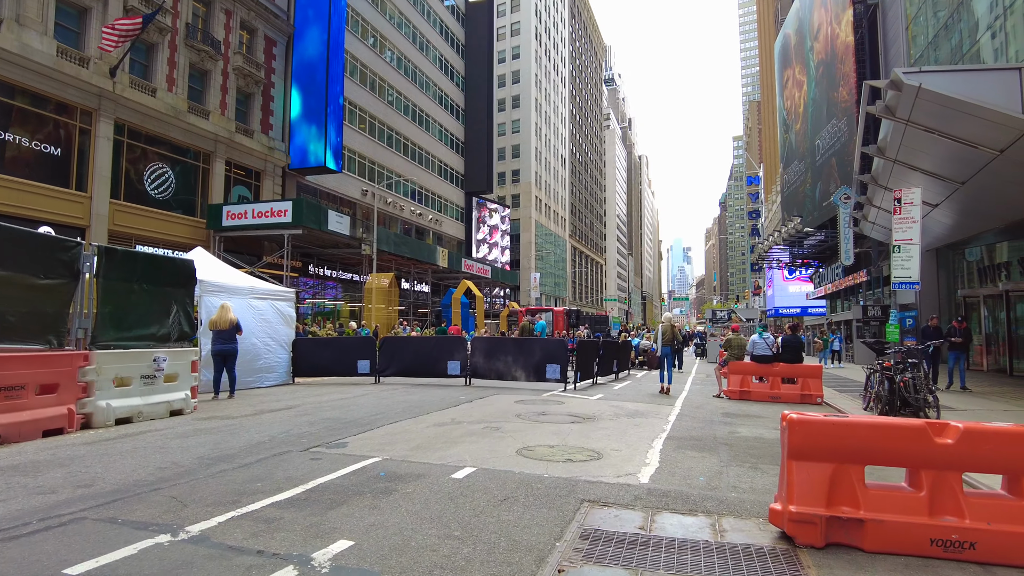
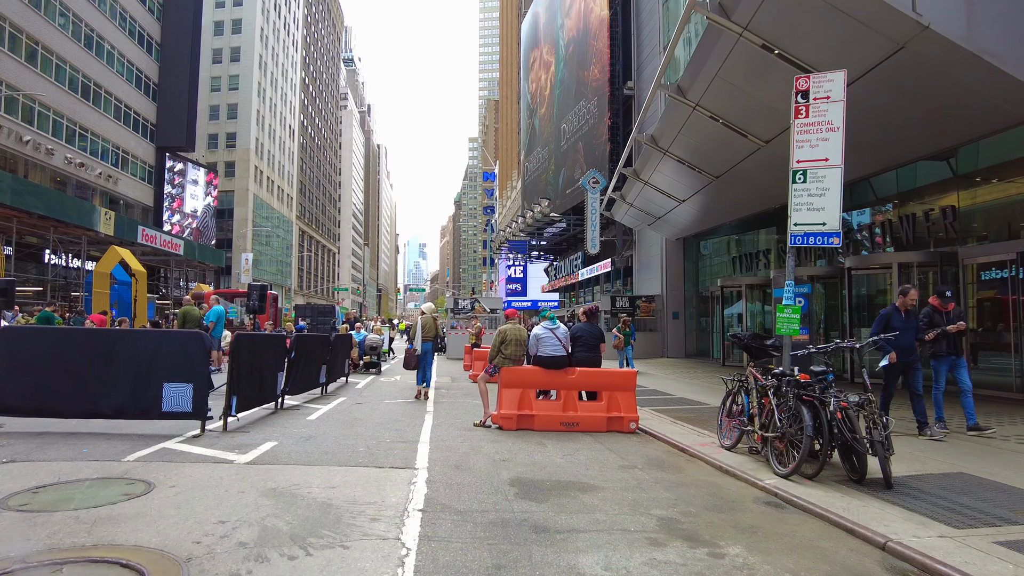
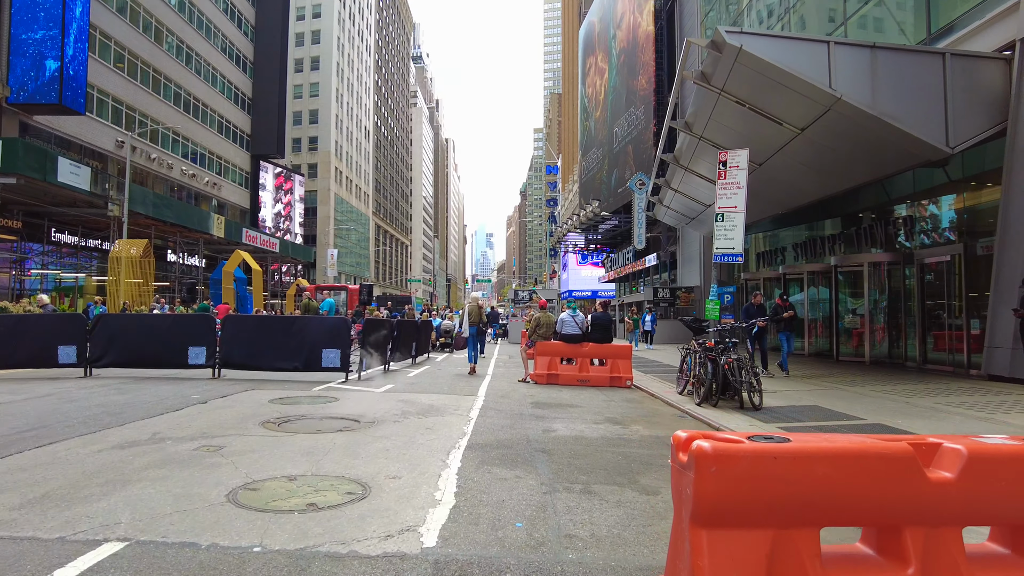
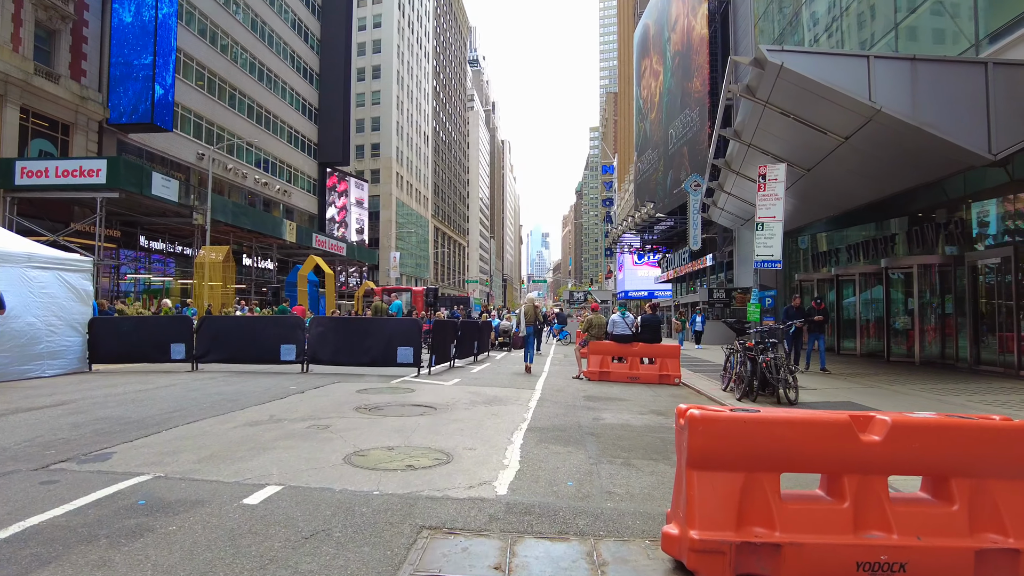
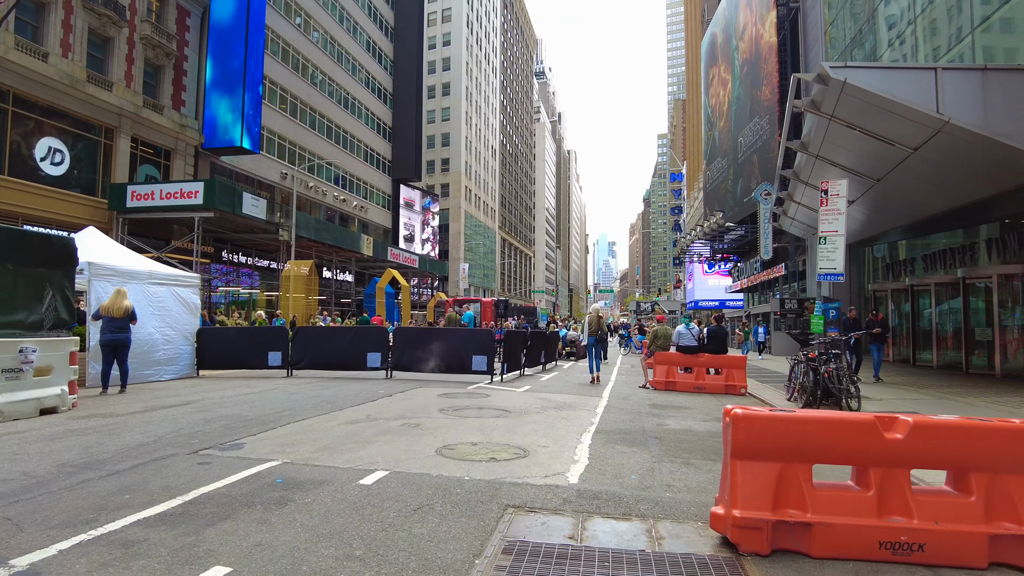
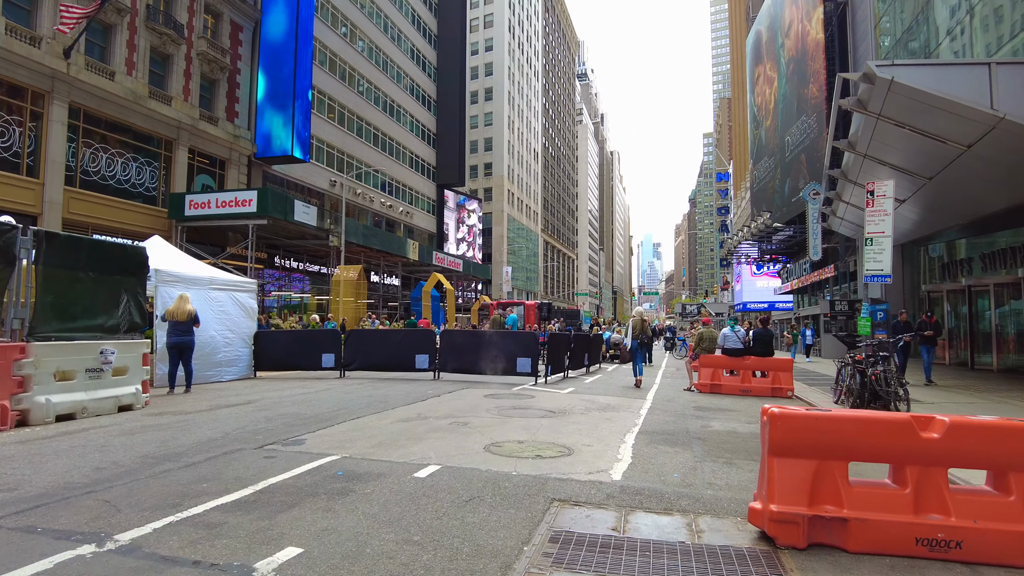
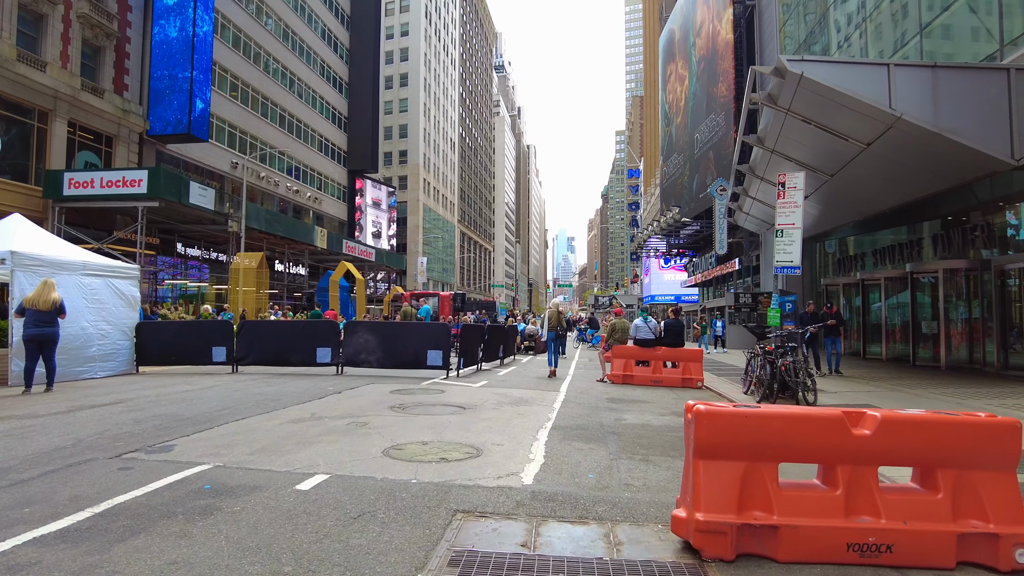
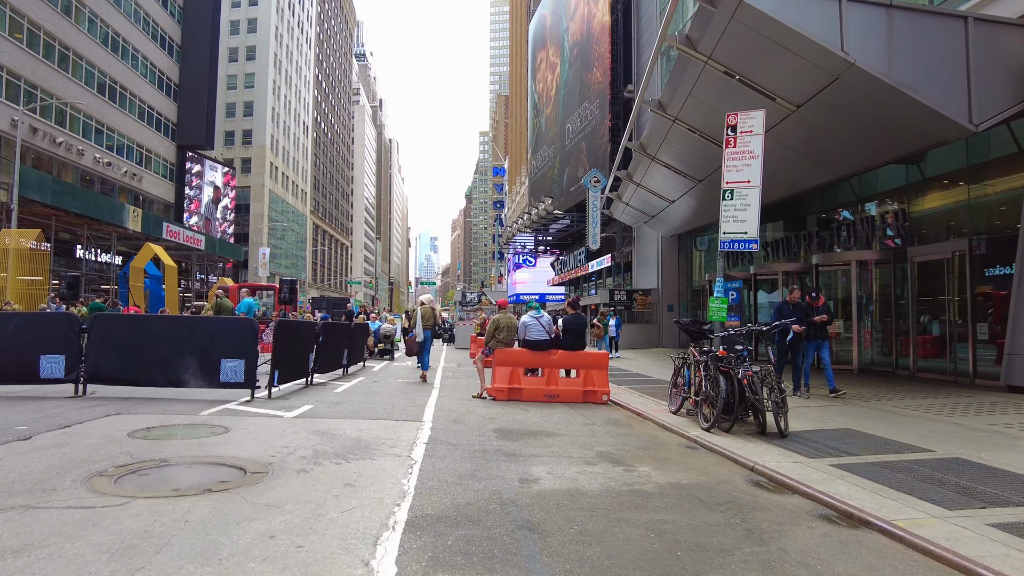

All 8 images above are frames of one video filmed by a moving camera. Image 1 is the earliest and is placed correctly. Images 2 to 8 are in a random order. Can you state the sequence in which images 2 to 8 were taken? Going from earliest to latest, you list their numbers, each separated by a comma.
6, 5, 7, 4, 3, 8, 2
